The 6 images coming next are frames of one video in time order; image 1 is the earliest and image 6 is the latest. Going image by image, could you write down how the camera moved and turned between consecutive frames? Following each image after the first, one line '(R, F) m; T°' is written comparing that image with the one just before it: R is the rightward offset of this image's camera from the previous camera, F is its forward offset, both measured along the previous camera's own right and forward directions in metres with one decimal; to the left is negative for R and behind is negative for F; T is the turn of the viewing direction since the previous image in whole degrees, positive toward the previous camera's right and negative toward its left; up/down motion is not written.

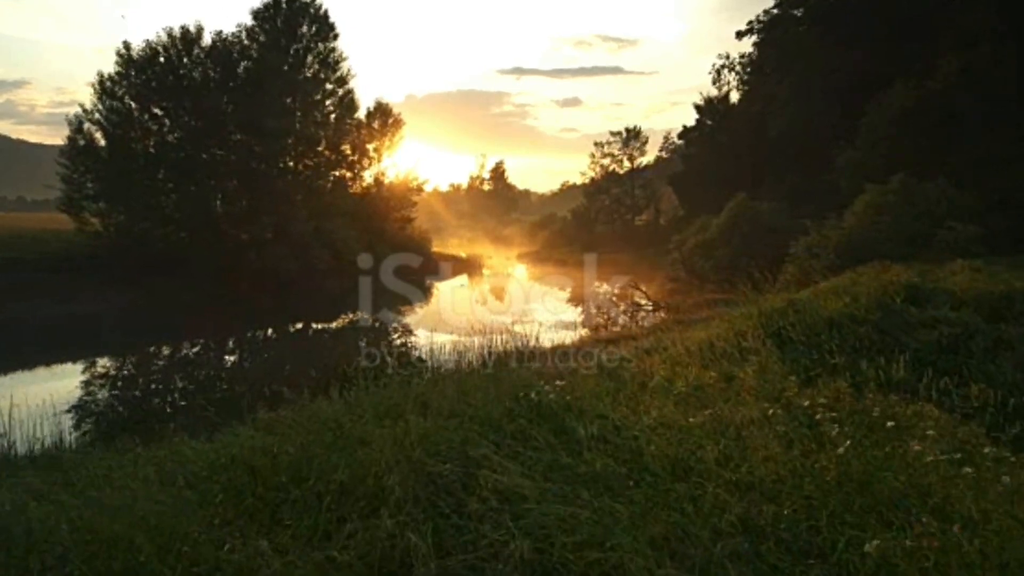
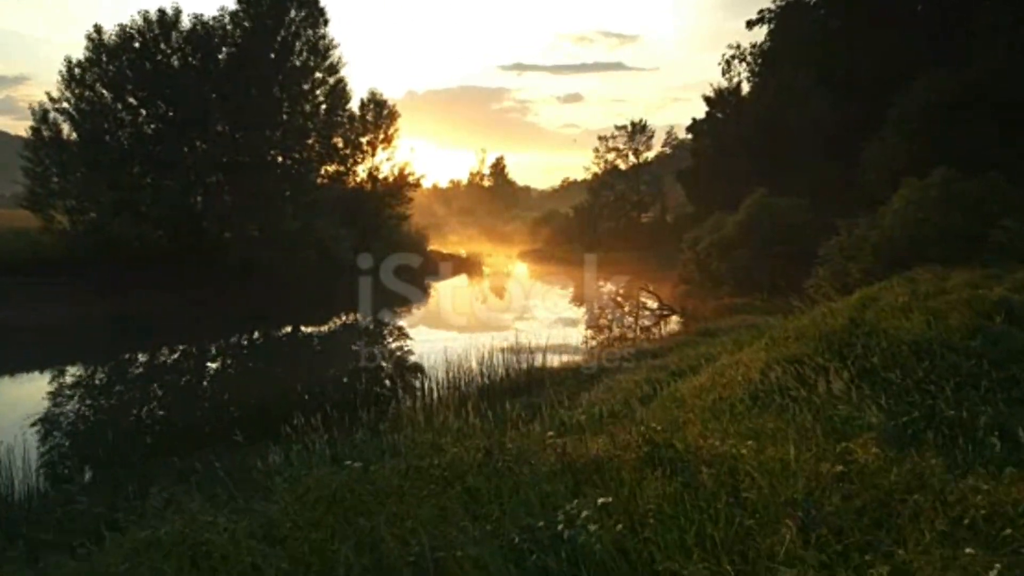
(-0.1, +2.2) m; 0°
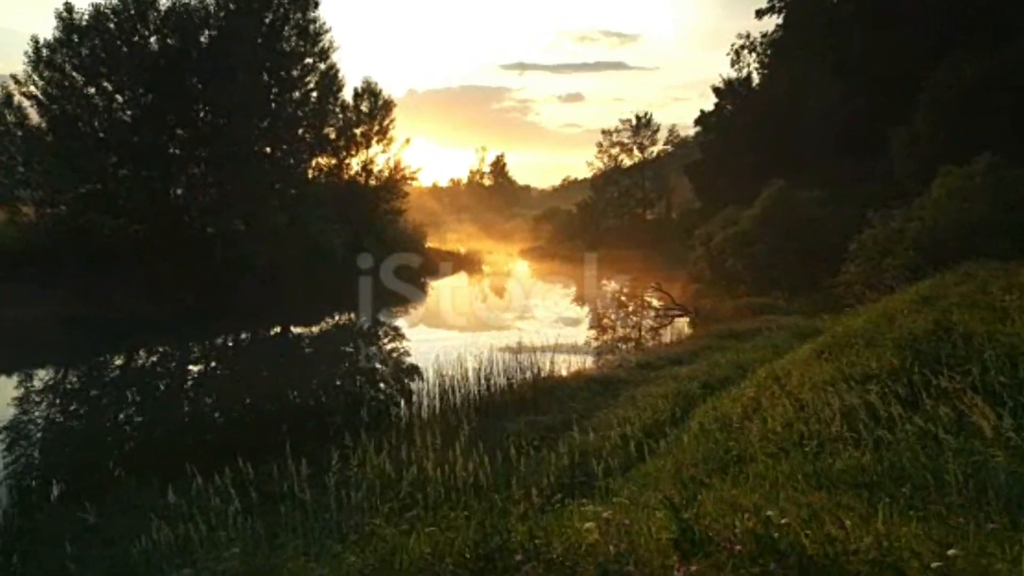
(-0.1, +2.0) m; 0°
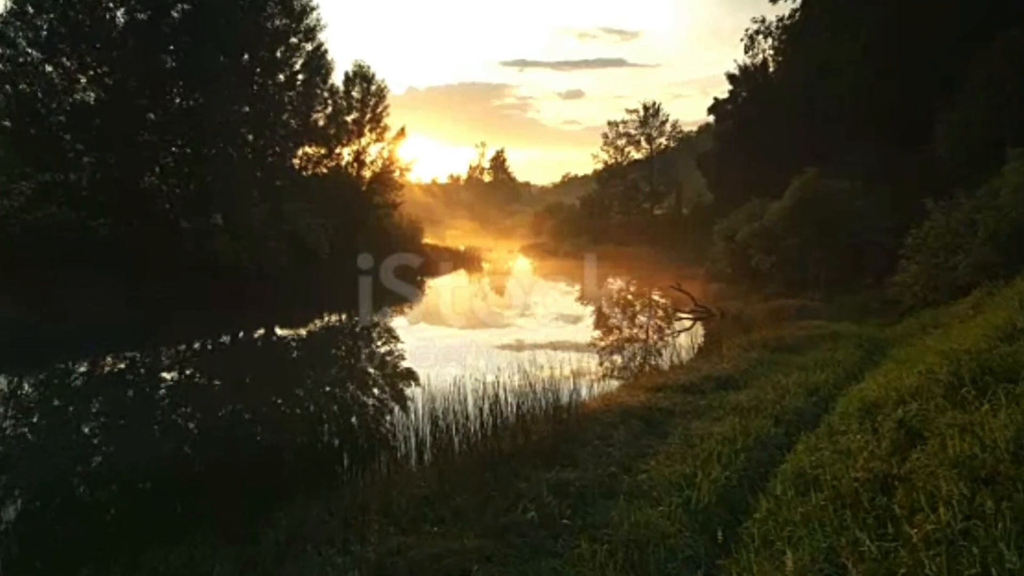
(-0.2, +2.7) m; 0°
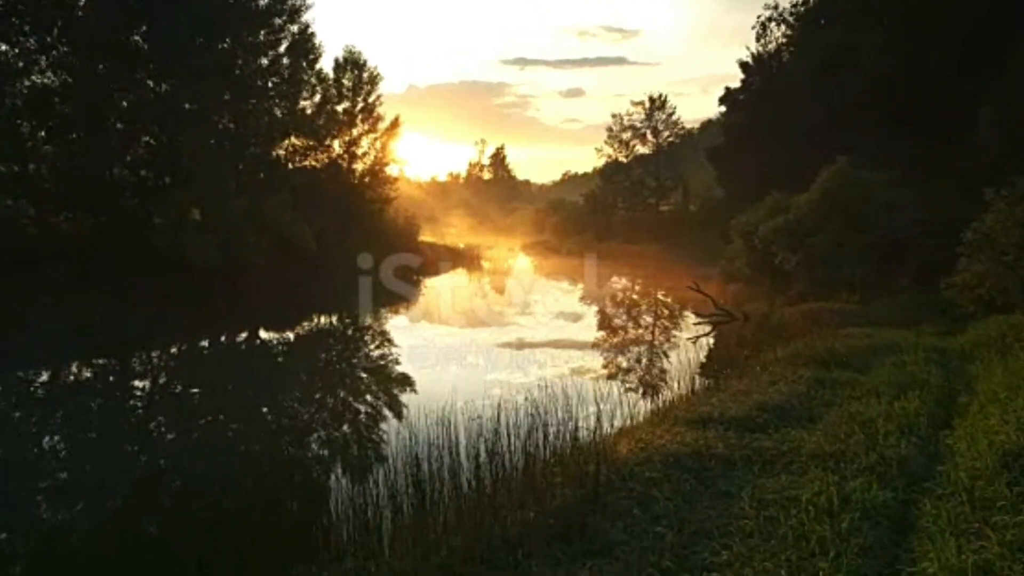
(-0.1, +2.2) m; 0°
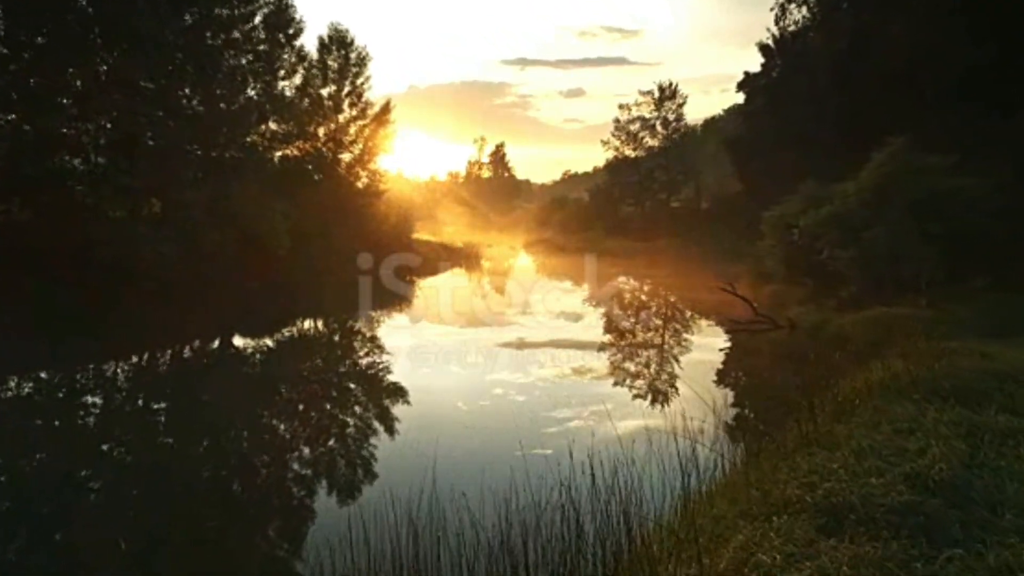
(-0.1, +3.2) m; 0°
